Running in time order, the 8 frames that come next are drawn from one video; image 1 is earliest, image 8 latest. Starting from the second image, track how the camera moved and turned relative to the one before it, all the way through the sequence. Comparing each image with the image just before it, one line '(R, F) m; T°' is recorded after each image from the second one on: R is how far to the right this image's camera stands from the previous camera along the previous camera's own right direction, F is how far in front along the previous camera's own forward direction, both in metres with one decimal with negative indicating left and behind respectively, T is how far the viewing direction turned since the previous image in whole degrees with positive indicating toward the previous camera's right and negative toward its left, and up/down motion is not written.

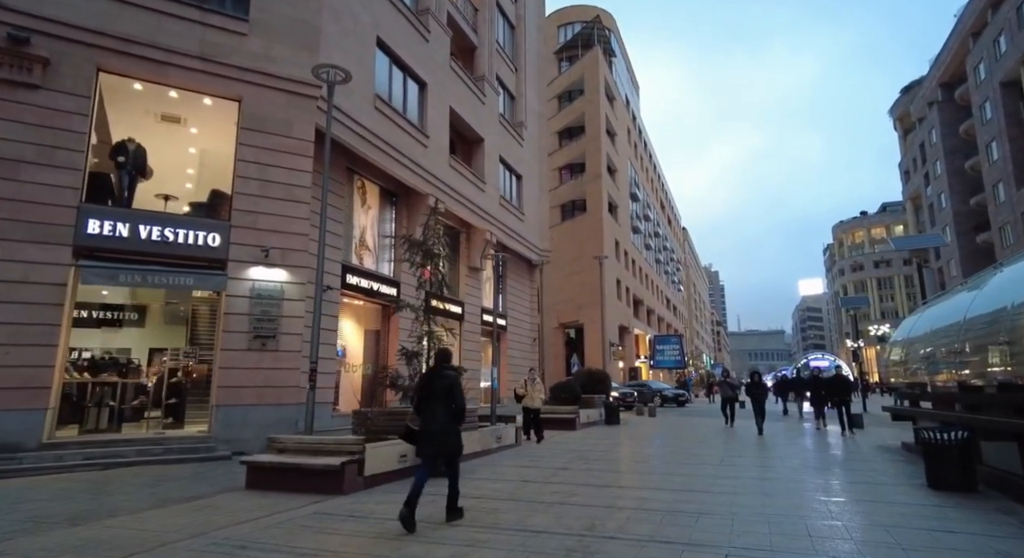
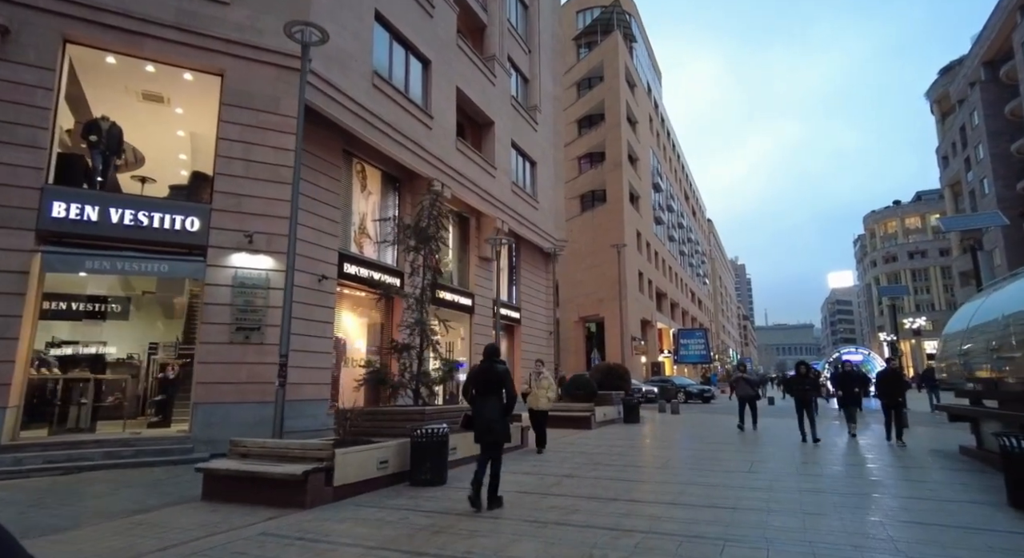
(+0.4, +1.2) m; -2°
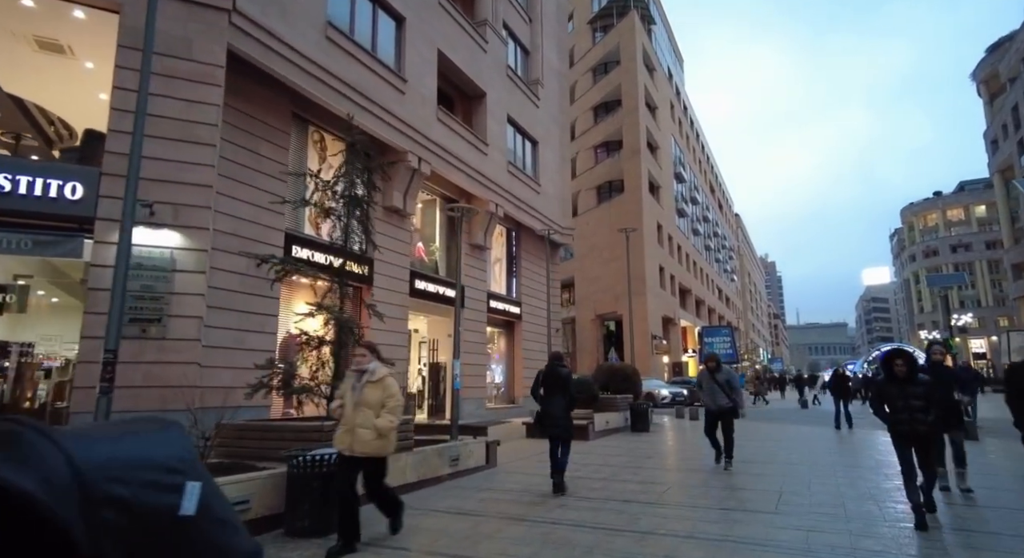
(+1.1, +2.5) m; -3°
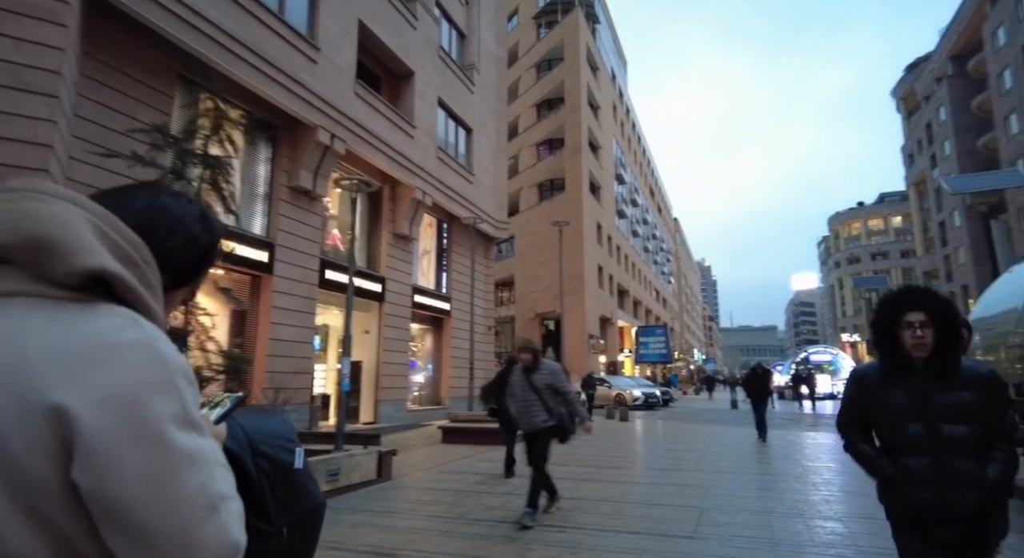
(+0.7, +1.1) m; +6°
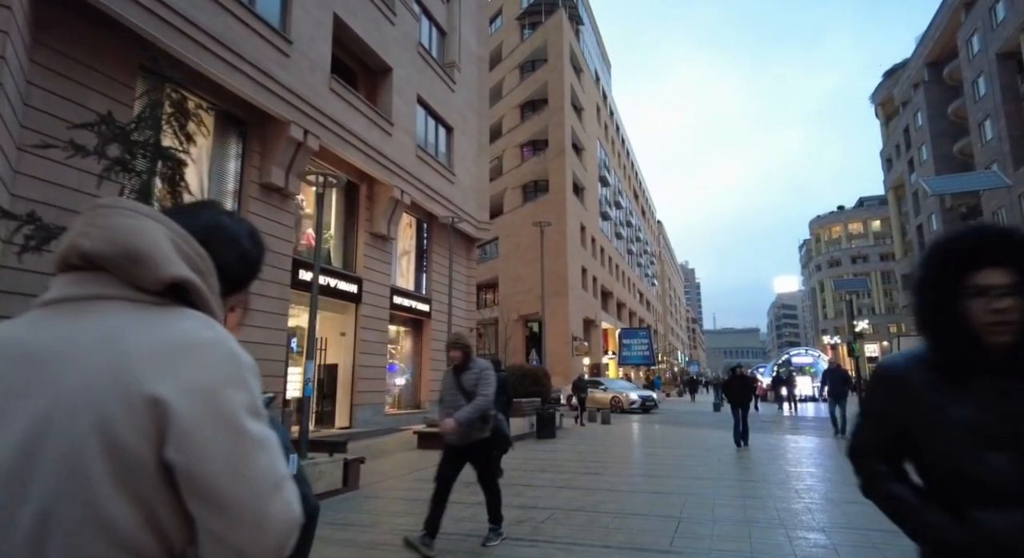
(+0.2, +0.3) m; +1°
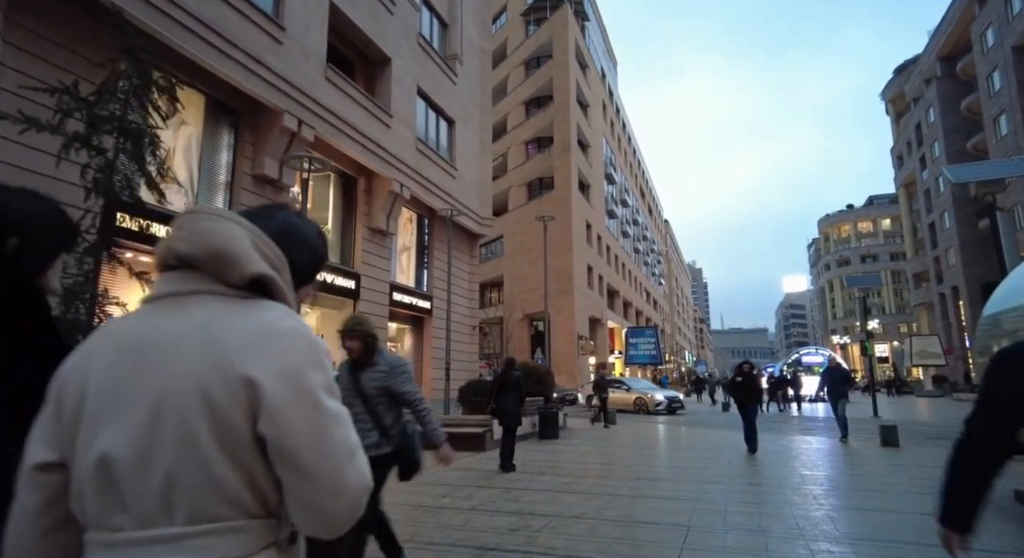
(+0.1, +0.5) m; -1°
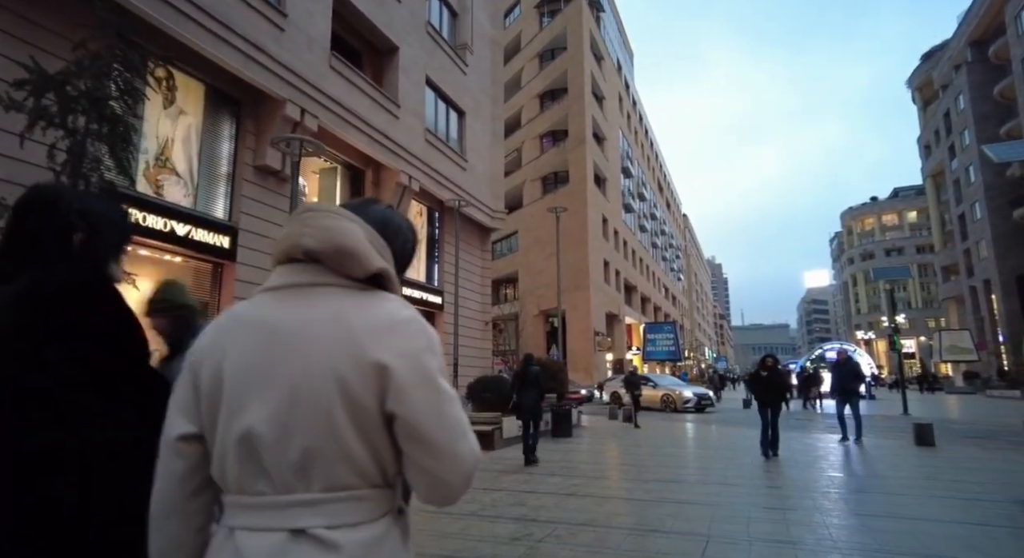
(+0.2, +0.5) m; -2°
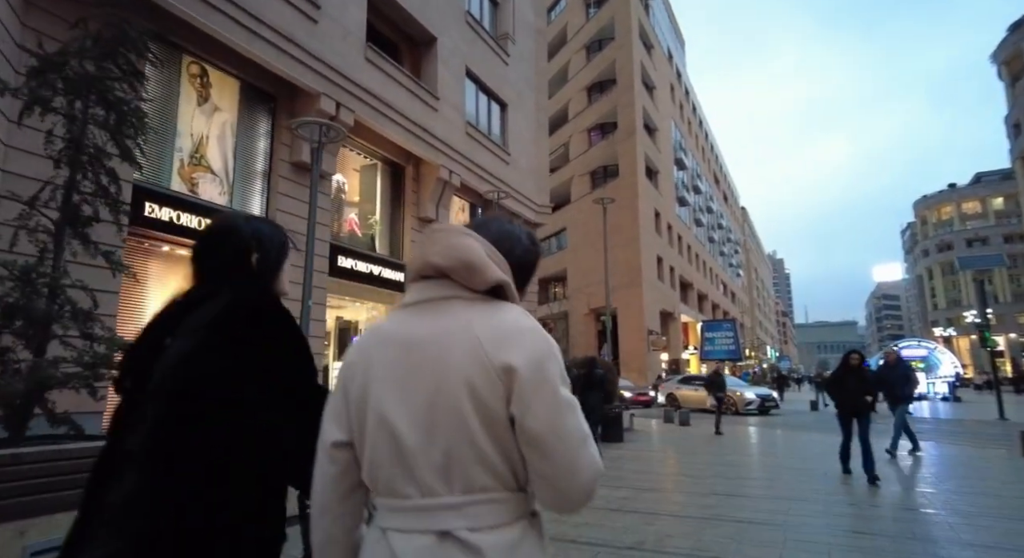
(+0.2, +0.8) m; -5°
